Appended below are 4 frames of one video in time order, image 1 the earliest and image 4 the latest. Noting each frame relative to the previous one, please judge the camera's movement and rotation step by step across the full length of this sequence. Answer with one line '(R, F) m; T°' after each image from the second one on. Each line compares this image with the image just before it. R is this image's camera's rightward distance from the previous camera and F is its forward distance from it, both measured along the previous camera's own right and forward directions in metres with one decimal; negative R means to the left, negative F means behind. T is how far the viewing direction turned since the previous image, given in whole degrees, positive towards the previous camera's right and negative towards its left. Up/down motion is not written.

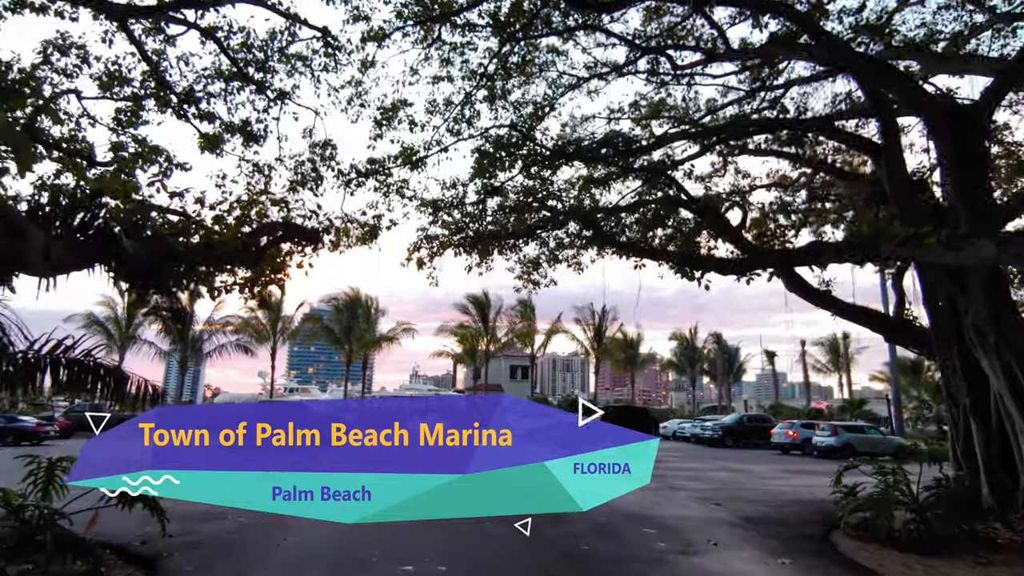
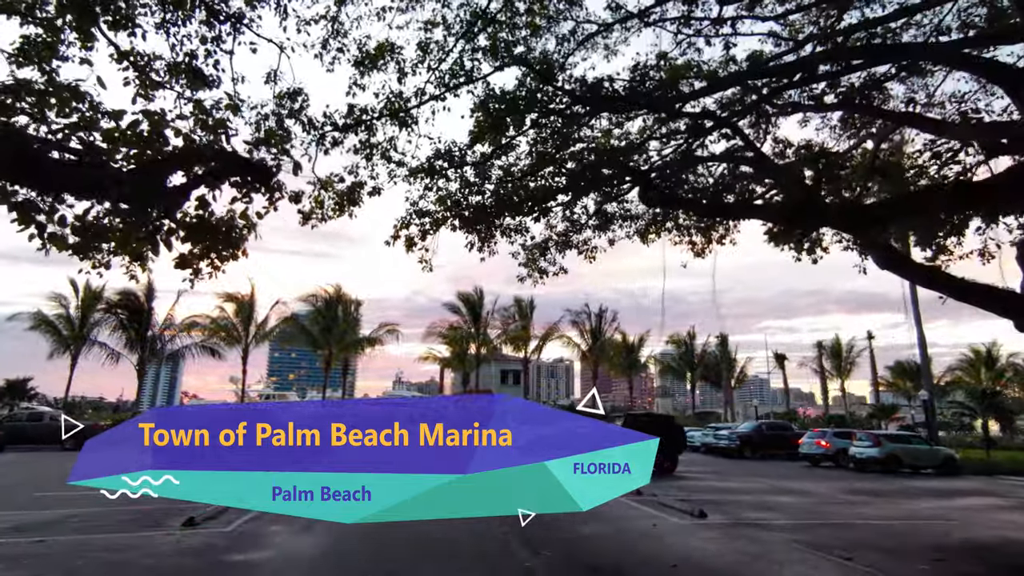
(-0.4, +2.4) m; +1°
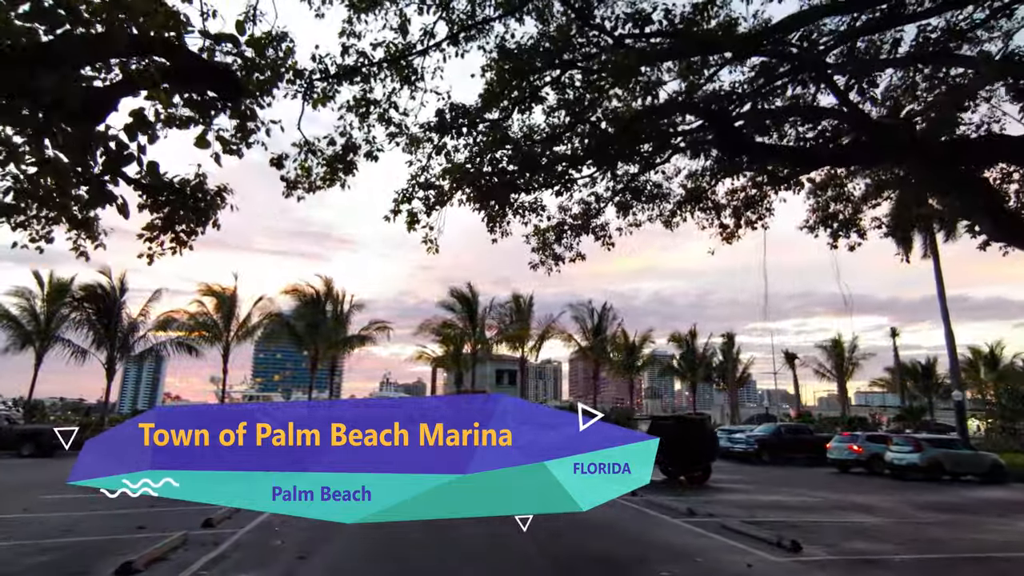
(-0.5, +1.7) m; +1°
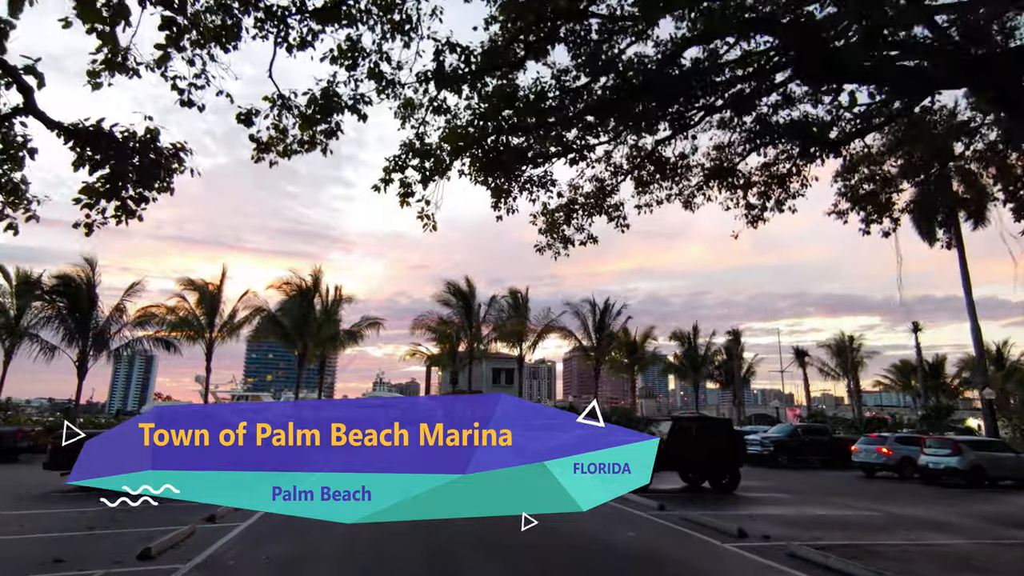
(-0.2, +1.4) m; 0°
